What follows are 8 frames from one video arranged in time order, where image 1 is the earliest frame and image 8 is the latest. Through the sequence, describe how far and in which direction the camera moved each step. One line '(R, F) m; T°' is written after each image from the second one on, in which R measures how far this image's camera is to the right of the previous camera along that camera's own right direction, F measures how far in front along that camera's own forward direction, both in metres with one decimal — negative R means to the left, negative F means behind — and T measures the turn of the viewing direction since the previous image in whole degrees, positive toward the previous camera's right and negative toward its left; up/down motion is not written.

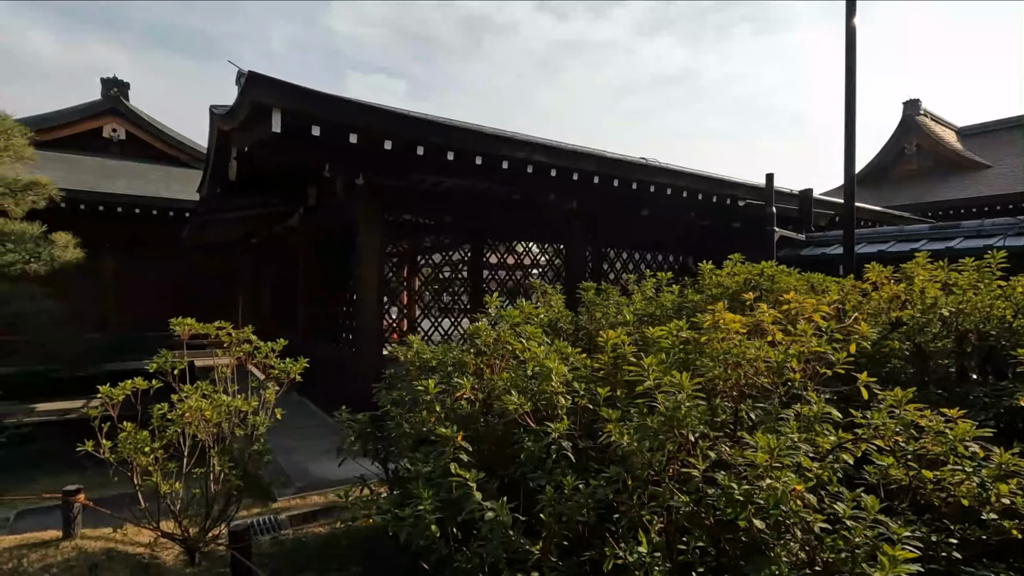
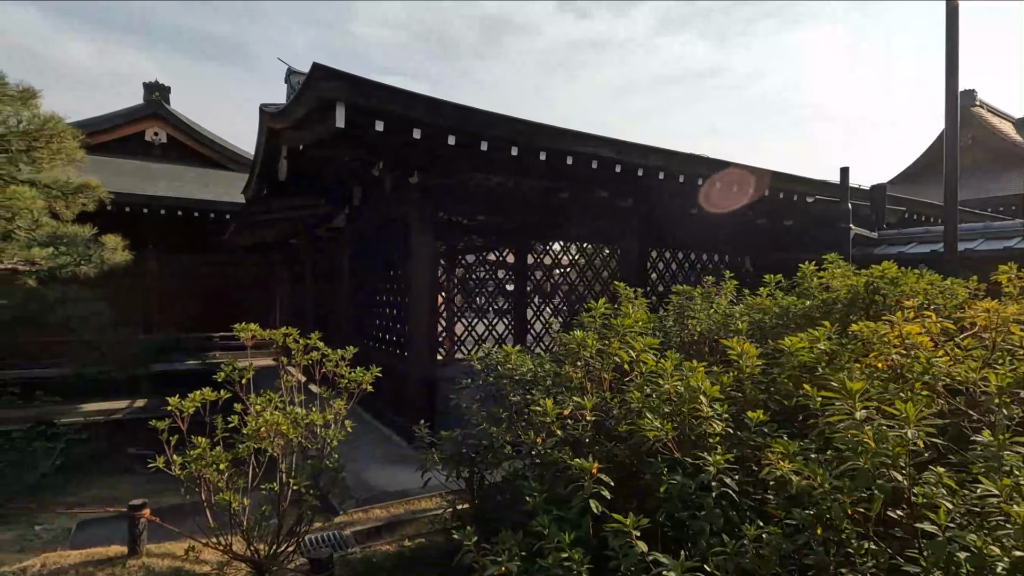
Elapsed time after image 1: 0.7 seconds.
(-0.3, +0.2) m; -3°
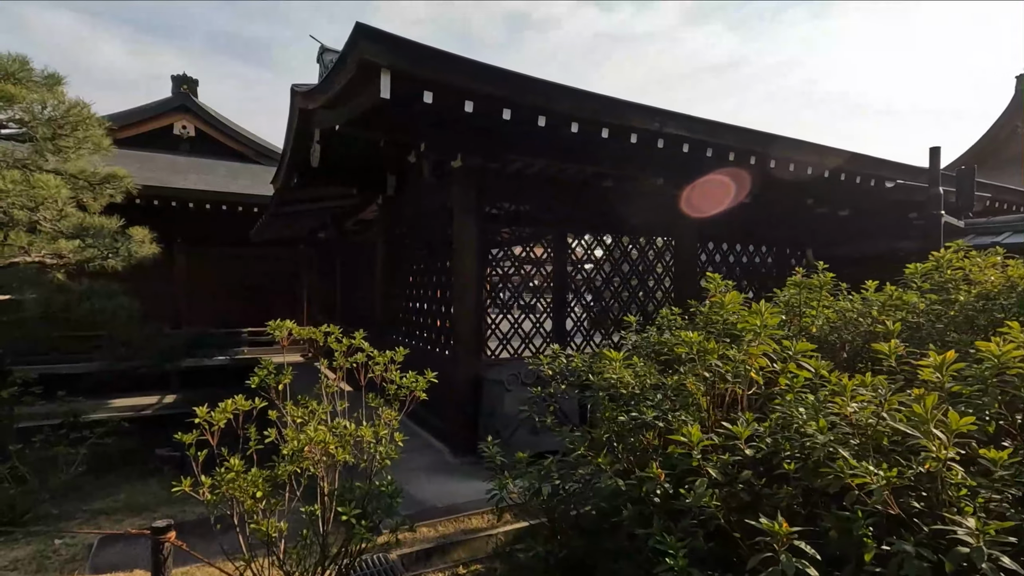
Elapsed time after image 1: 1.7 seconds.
(-0.2, +0.3) m; -2°
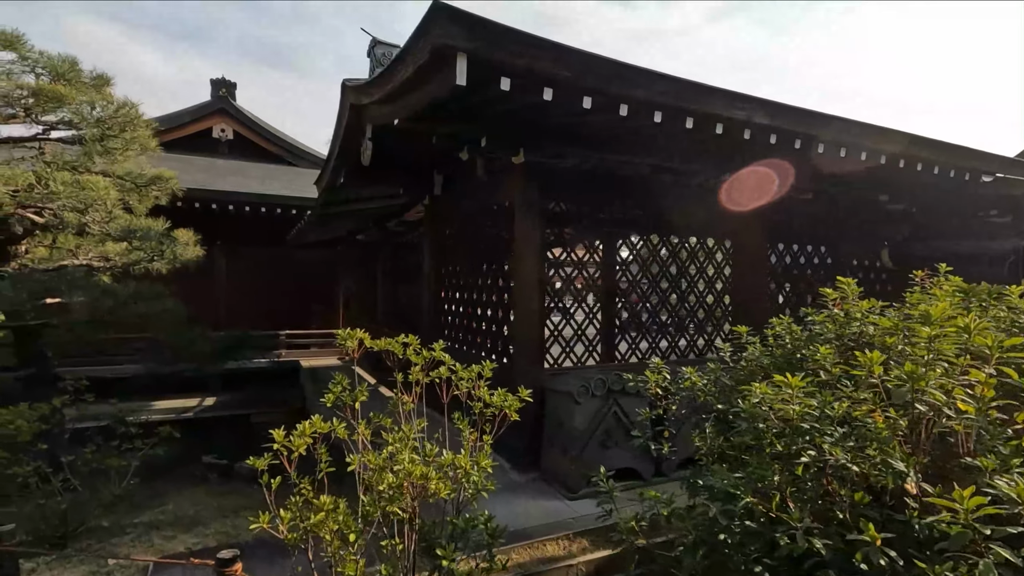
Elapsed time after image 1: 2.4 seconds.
(-0.3, +0.2) m; -3°
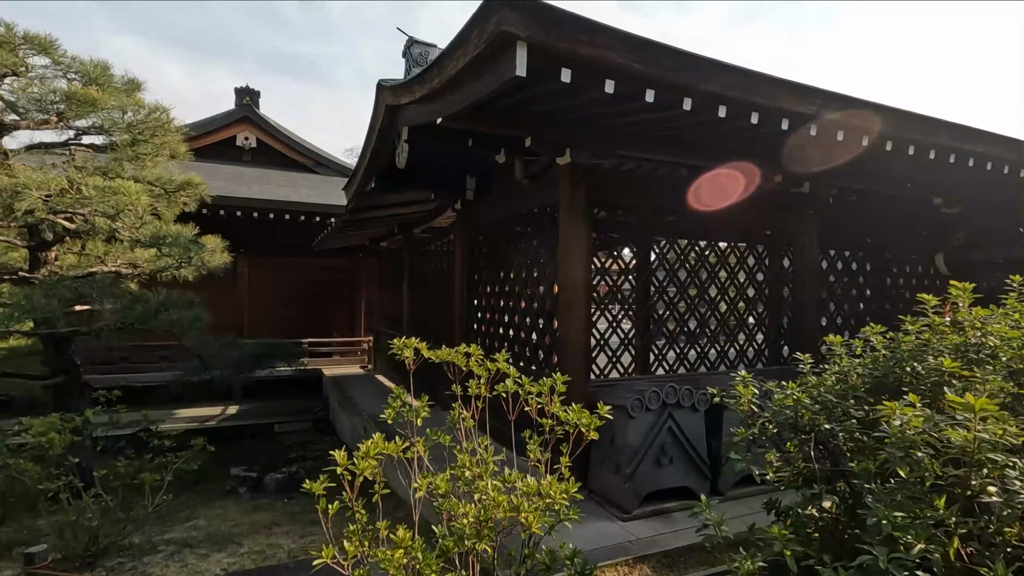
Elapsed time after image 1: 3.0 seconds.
(-0.2, +0.2) m; -1°
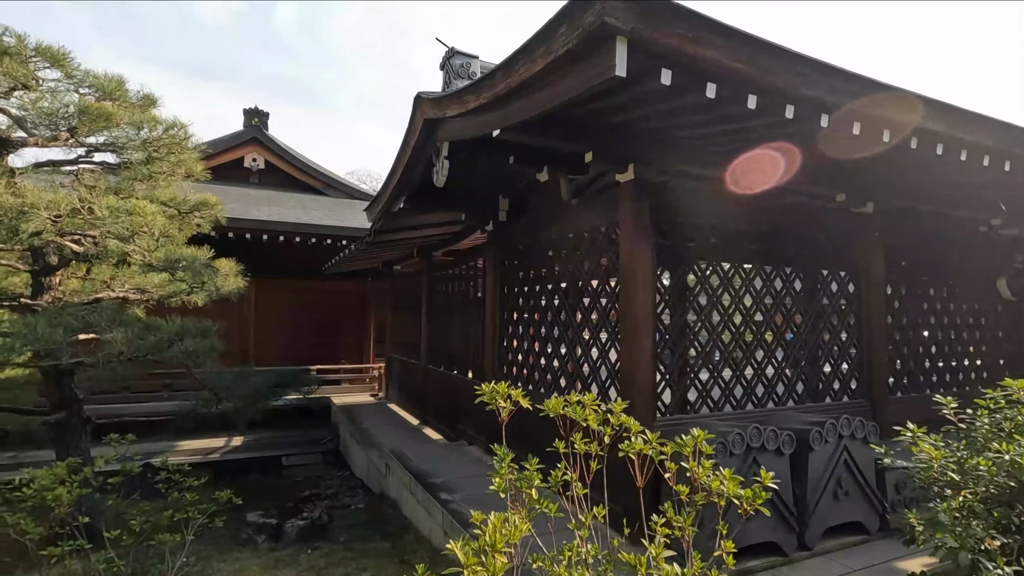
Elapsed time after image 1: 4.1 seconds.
(-0.3, +0.3) m; 0°
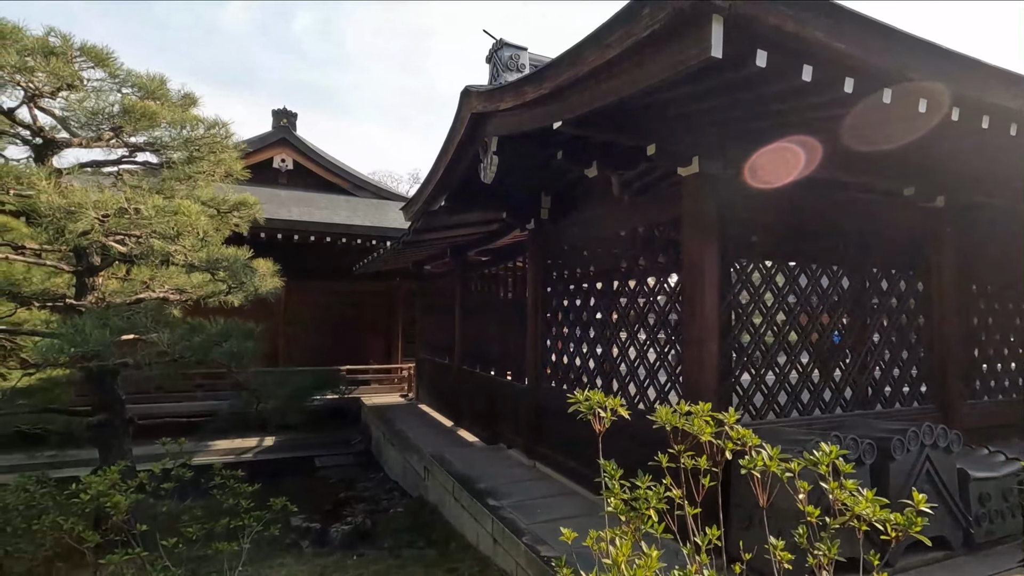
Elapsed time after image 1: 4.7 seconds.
(-0.2, +0.1) m; -2°
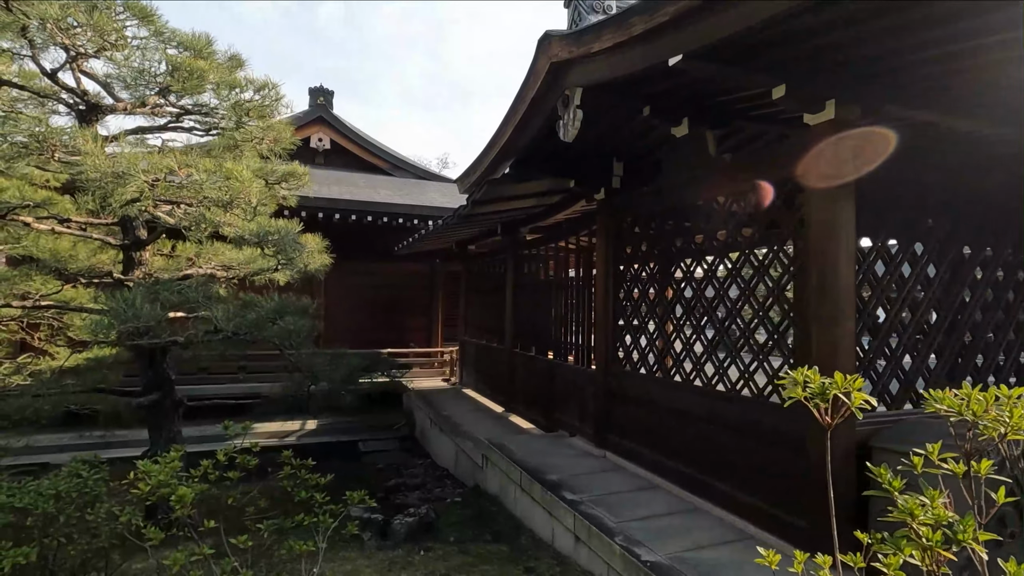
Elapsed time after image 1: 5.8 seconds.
(-0.3, +0.3) m; -3°
